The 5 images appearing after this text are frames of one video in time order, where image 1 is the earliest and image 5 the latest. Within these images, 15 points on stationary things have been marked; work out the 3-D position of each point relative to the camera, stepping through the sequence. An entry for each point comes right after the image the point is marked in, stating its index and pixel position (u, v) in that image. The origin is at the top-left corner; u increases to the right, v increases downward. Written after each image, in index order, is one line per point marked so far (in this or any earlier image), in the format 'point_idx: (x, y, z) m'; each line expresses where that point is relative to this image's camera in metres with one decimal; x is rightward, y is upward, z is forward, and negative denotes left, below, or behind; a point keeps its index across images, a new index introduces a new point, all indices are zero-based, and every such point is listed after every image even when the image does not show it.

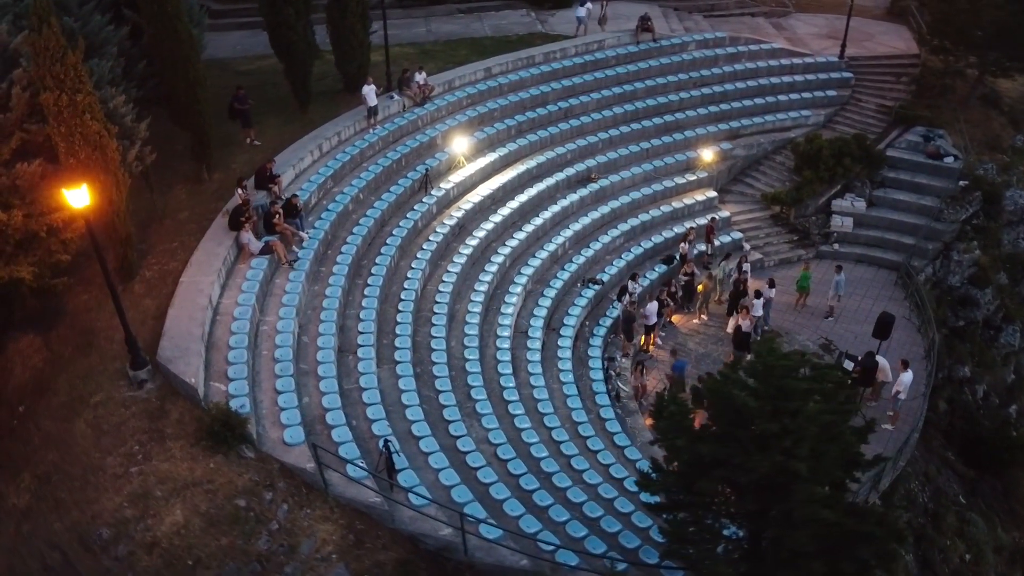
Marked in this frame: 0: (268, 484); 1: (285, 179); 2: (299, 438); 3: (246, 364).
0: (-3.2, -2.6, +10.4) m
1: (-4.8, +2.3, +16.7) m
2: (-2.9, -2.1, +11.0) m
3: (-4.0, -1.1, +11.8) m
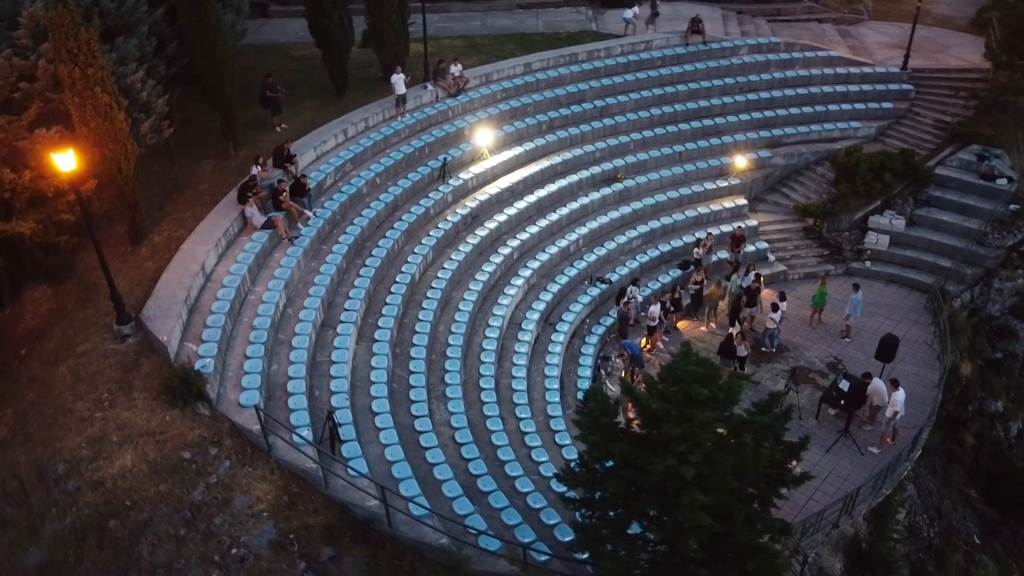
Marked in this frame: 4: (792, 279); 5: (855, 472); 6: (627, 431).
0: (-4.1, -2.1, +11.1) m
1: (-4.6, +2.8, +17.5) m
2: (-3.8, -1.6, +11.6) m
3: (-4.6, -0.7, +12.6) m
4: (+7.0, +0.2, +20.0) m
5: (+6.2, -3.3, +14.4) m
6: (+1.4, -1.7, +9.5) m
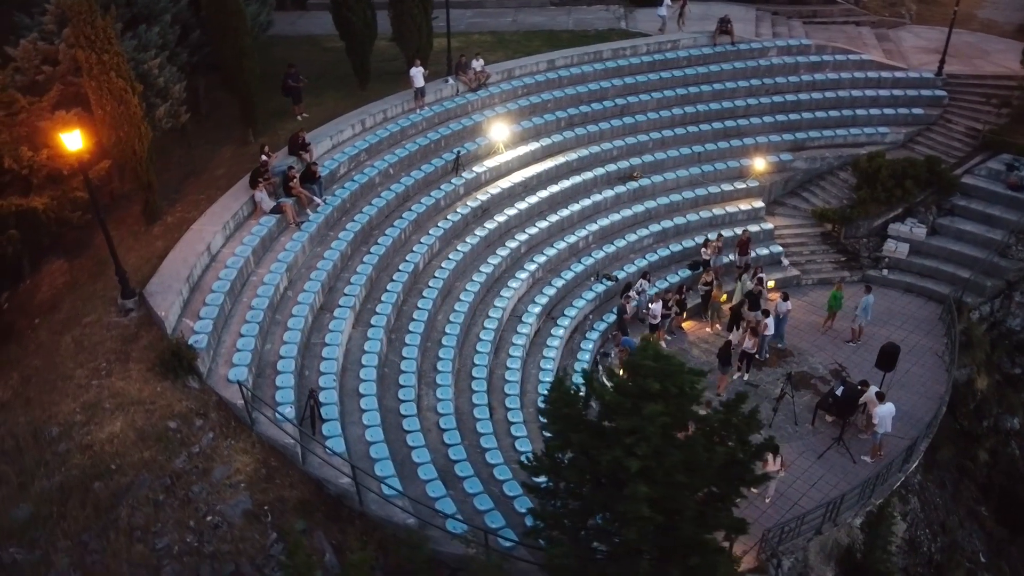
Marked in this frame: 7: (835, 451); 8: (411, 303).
0: (-4.5, -1.8, +11.6) m
1: (-4.4, +3.1, +17.9) m
2: (-4.1, -1.3, +12.1) m
3: (-4.8, -0.3, +13.1) m
4: (+7.3, +0.1, +19.7) m
5: (+5.9, -3.4, +14.2) m
6: (+0.9, -1.6, +9.6) m
7: (+6.0, -3.0, +14.8) m
8: (-2.0, -0.3, +15.9) m
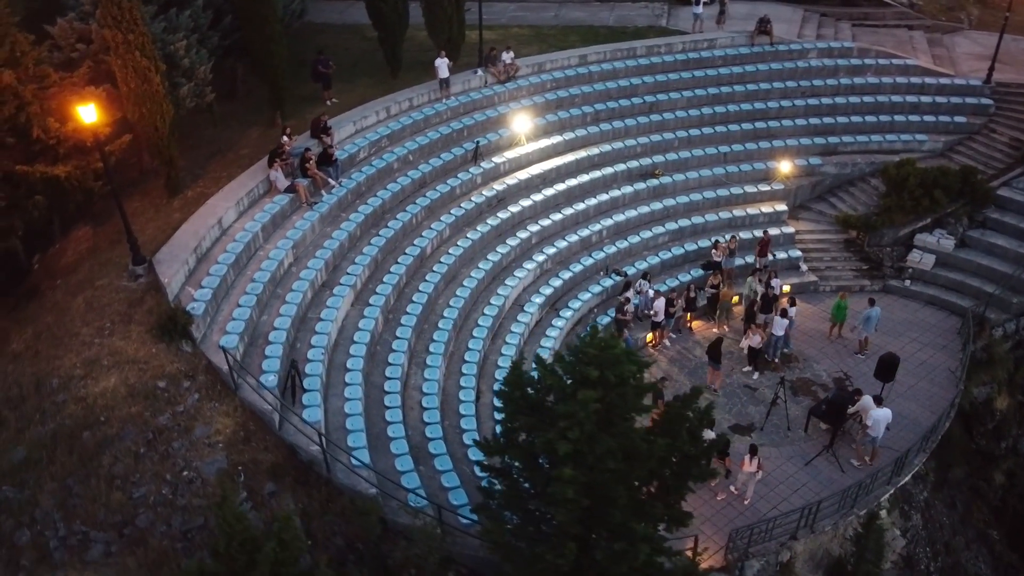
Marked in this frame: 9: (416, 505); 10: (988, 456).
0: (-5.0, -1.3, +12.3) m
1: (-4.0, +3.6, +18.6) m
2: (-4.5, -0.9, +12.7) m
3: (-5.1, +0.2, +13.8) m
4: (+7.6, -0.1, +19.4) m
5: (+5.6, -3.5, +14.0) m
6: (+0.3, -1.4, +9.8) m
7: (+5.7, -3.1, +14.6) m
8: (-2.0, 0.0, +16.3) m
9: (-1.4, -3.1, +11.3) m
10: (+10.5, -3.7, +17.6) m
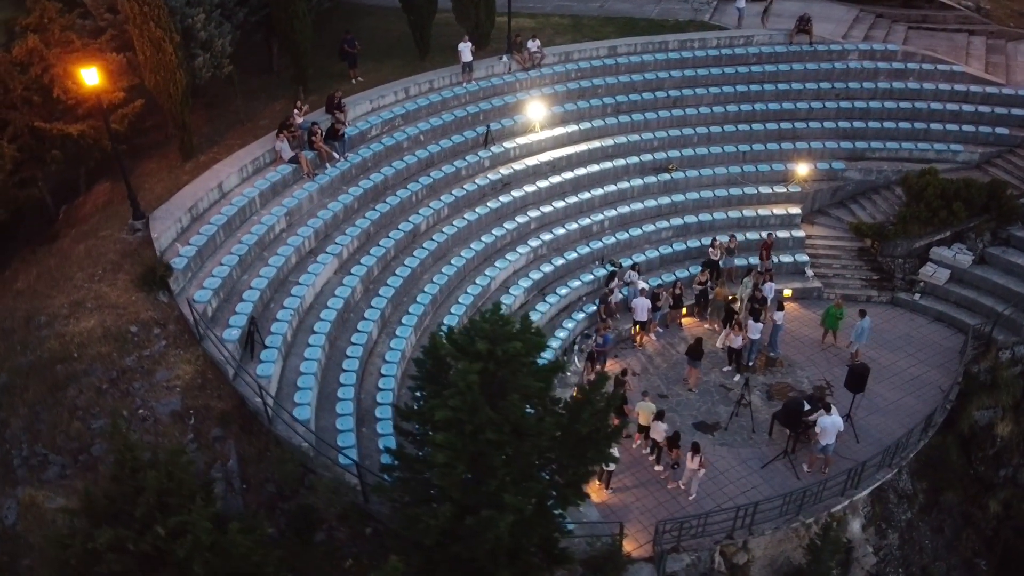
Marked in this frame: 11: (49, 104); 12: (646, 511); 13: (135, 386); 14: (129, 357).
0: (-5.8, -0.6, +13.3) m
1: (-3.8, +4.3, +19.3) m
2: (-5.3, -0.2, +13.7) m
3: (-5.7, +0.9, +14.8) m
4: (+7.5, -0.2, +18.9) m
5: (+4.6, -3.6, +13.9) m
6: (-0.9, -1.1, +10.3) m
7: (+4.9, -3.2, +14.4) m
8: (-2.4, +0.6, +17.0) m
9: (-2.5, -2.6, +11.9) m
10: (+9.9, -4.1, +16.8) m
11: (-9.1, +3.6, +15.6) m
12: (+2.3, -3.8, +13.6) m
13: (-5.9, -1.5, +12.4) m
14: (-6.1, -1.1, +12.7) m
